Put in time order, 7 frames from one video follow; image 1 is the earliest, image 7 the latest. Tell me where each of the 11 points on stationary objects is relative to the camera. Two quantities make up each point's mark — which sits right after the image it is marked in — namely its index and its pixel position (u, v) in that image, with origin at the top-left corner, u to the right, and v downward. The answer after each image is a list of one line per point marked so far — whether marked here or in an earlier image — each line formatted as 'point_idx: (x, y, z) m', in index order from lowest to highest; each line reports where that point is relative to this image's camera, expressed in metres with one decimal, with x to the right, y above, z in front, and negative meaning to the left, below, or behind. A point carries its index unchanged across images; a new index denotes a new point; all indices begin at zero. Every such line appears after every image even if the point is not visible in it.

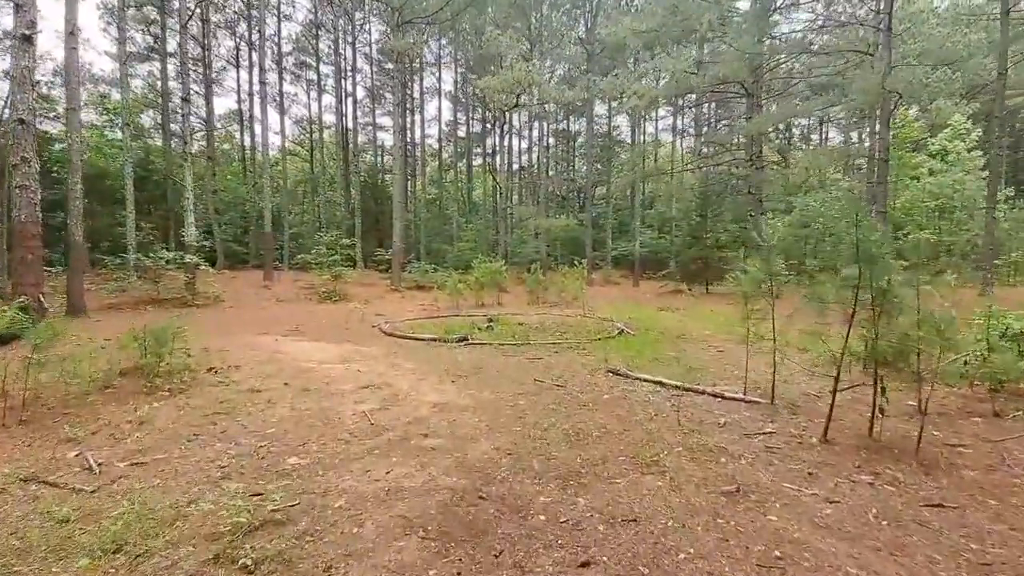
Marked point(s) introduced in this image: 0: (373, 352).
0: (-1.7, -0.8, +6.3) m
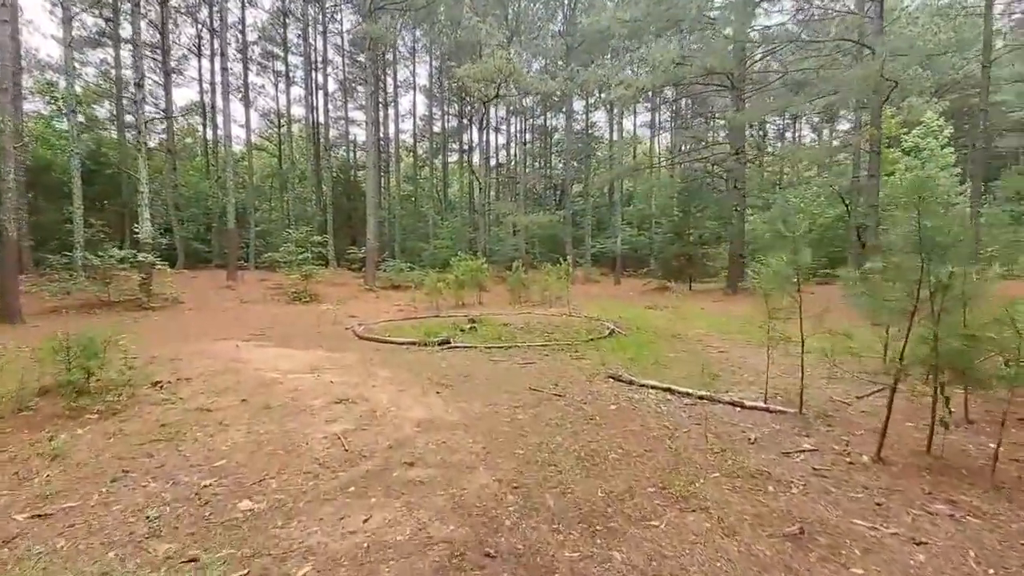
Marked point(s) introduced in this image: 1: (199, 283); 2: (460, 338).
0: (-1.8, -0.8, +5.7) m
1: (-7.8, +0.1, +12.9) m
2: (-0.7, -0.7, +7.5) m
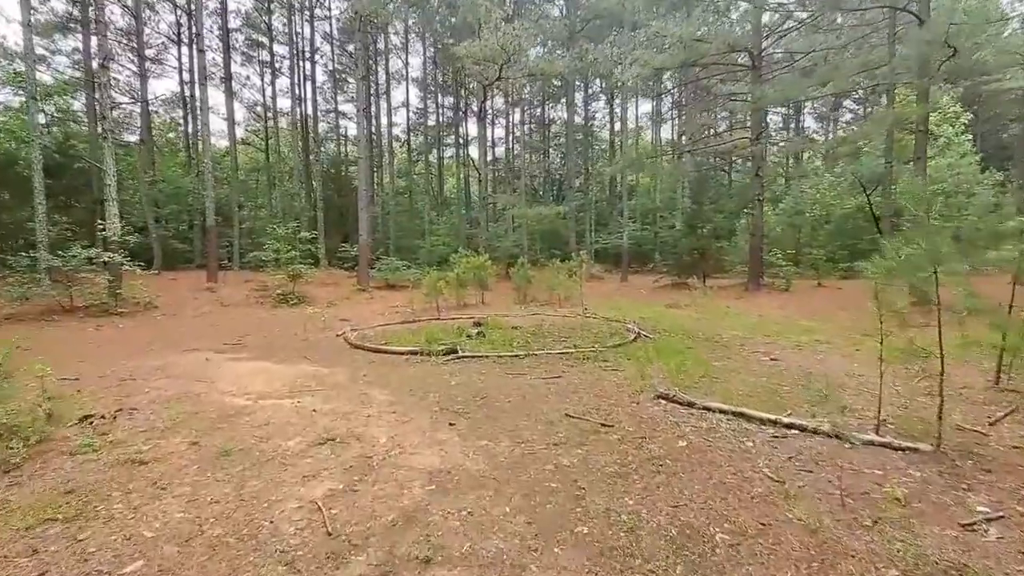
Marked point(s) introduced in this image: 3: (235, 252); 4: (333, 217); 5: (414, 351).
0: (-1.6, -0.8, +4.7) m
1: (-7.7, +0.1, +11.8) m
2: (-0.5, -0.7, +6.5) m
3: (-8.4, +1.1, +15.7) m
4: (-6.5, +2.6, +18.6) m
5: (-1.1, -0.7, +6.0) m
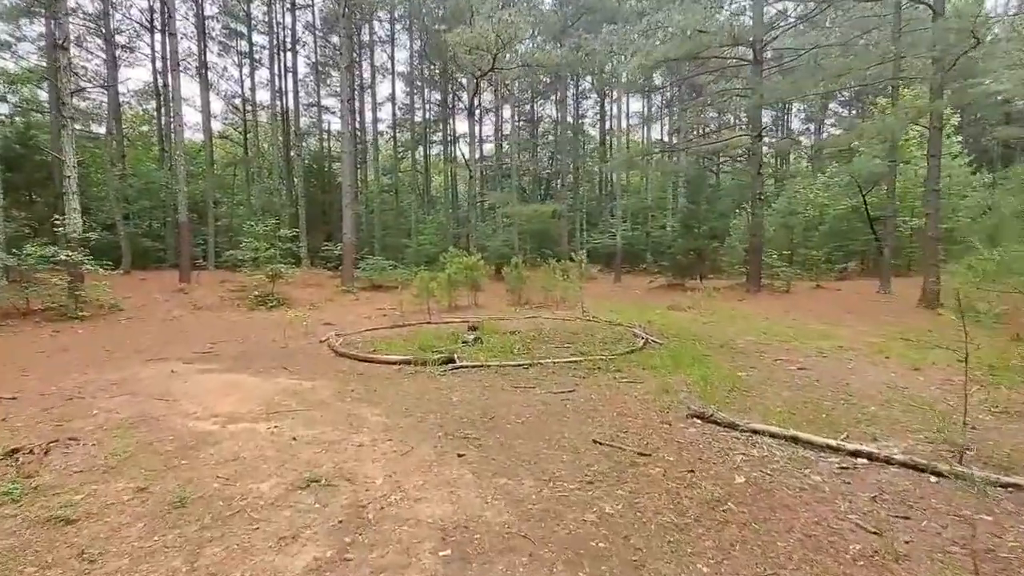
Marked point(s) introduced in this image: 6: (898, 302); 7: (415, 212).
0: (-1.6, -0.8, +4.1) m
1: (-7.9, 0.0, +11.1) m
2: (-0.5, -0.8, +5.9) m
3: (-8.7, +1.1, +14.8) m
4: (-6.9, +2.5, +17.9) m
5: (-1.1, -0.8, +5.4) m
6: (+7.2, -0.3, +9.6) m
7: (-3.8, +2.9, +20.0) m
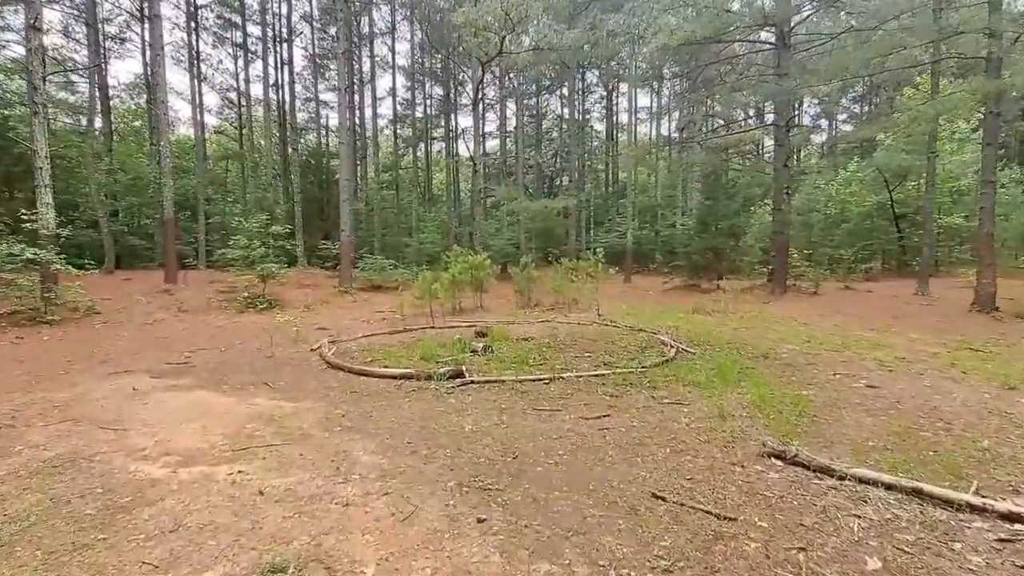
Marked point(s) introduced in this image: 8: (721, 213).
0: (-1.4, -0.9, +3.4) m
1: (-7.7, 0.0, +10.3) m
2: (-0.4, -0.8, +5.2) m
3: (-8.5, +1.1, +14.1) m
4: (-6.7, +2.5, +17.2) m
5: (-0.9, -0.8, +4.7) m
6: (+7.3, -0.3, +8.8) m
7: (-3.6, +2.9, +19.3) m
8: (+5.5, +2.0, +13.4) m
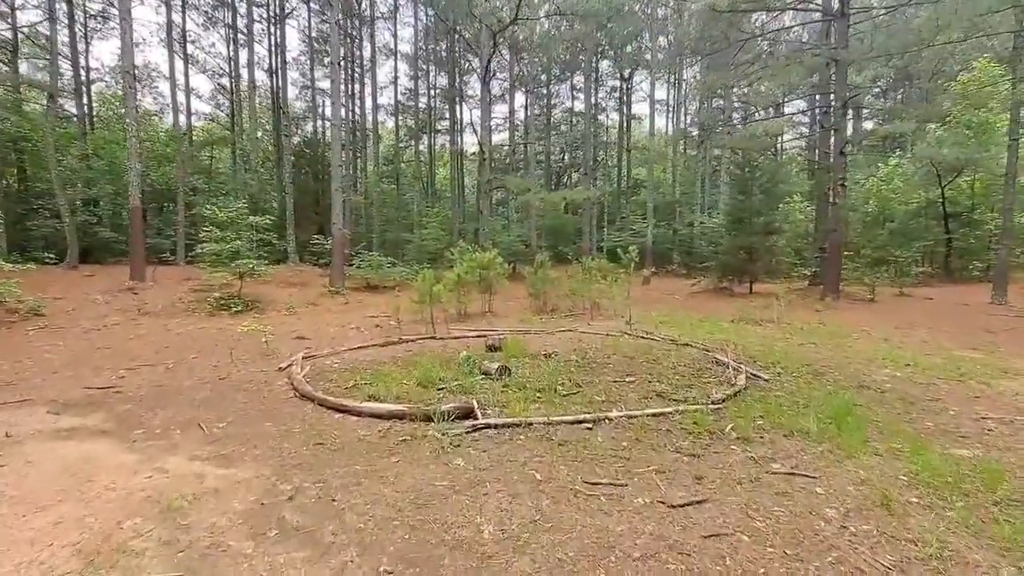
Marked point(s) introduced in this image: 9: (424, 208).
0: (-1.2, -0.9, +2.1) m
1: (-7.4, +0.1, +9.1) m
2: (-0.2, -0.8, +3.9) m
3: (-8.3, +1.1, +12.9) m
4: (-6.4, +2.6, +15.9) m
5: (-0.7, -0.8, +3.4) m
6: (+7.6, -0.4, +7.5) m
7: (-3.3, +2.9, +18.0) m
8: (+5.8, +1.9, +12.1) m
9: (-3.1, +2.8, +18.2) m
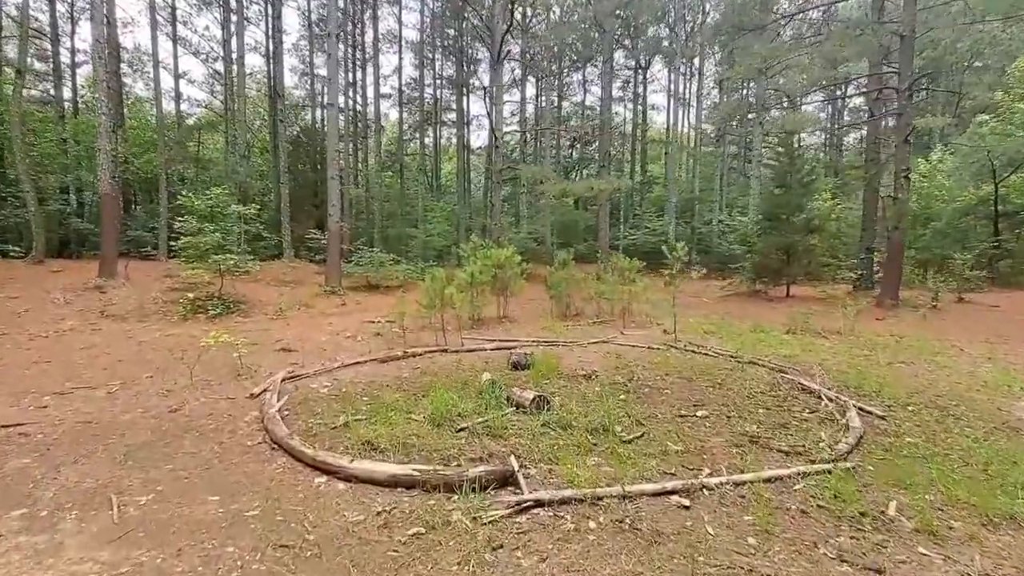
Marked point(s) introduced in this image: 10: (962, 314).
0: (-0.9, -1.0, +1.1) m
1: (-7.1, +0.1, +8.0) m
2: (+0.1, -0.9, +2.9) m
3: (-7.9, +1.2, +11.8) m
4: (-6.0, +2.6, +14.8) m
5: (-0.5, -0.9, +2.3) m
6: (+7.8, -0.5, +6.4) m
7: (-2.9, +3.0, +16.9) m
8: (+6.1, +1.8, +11.0) m
9: (-2.7, +2.9, +17.1) m
10: (+7.0, -0.4, +8.0) m
